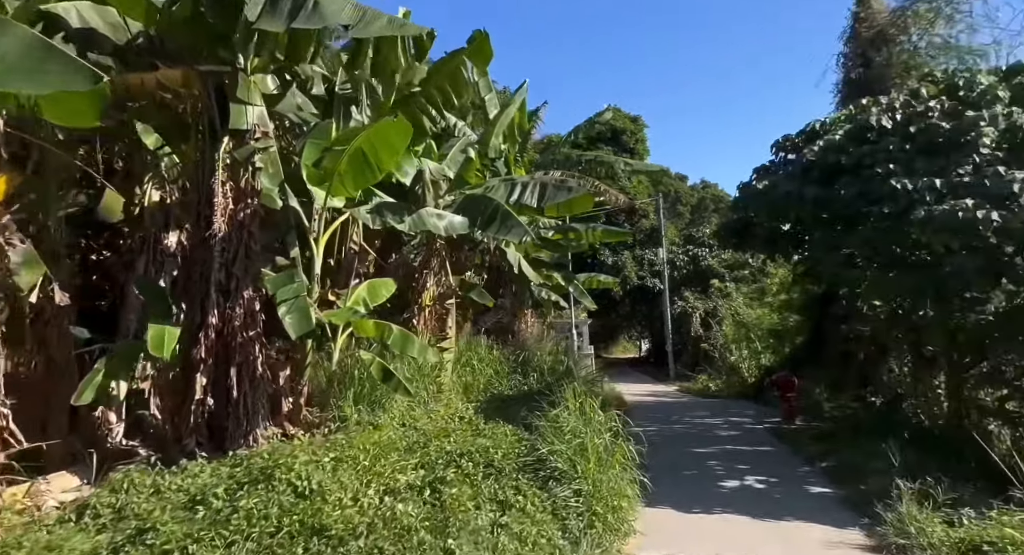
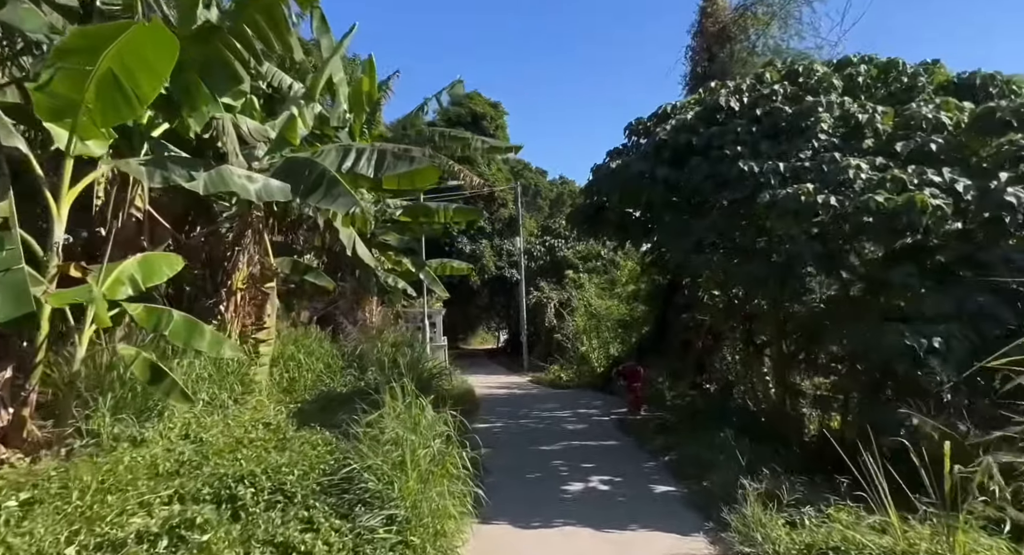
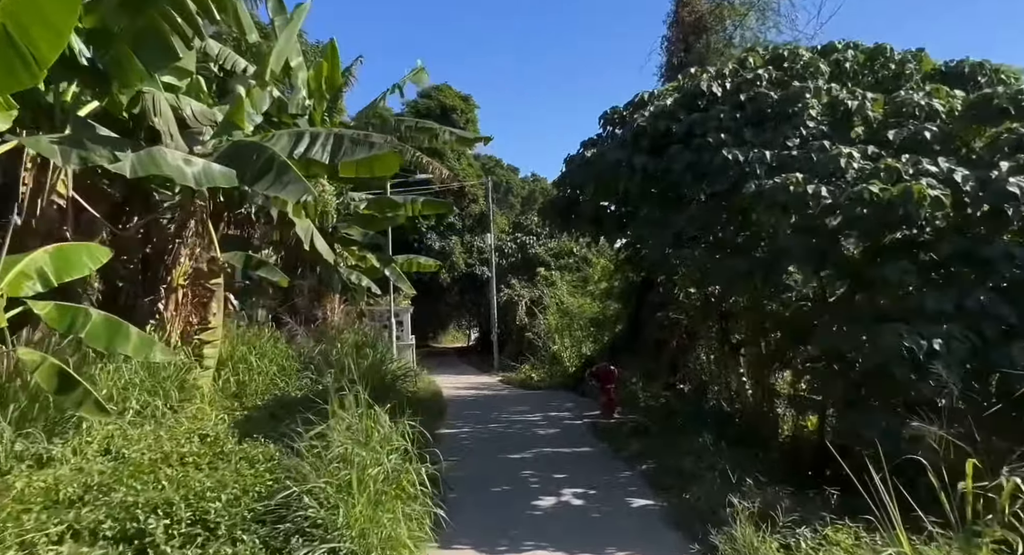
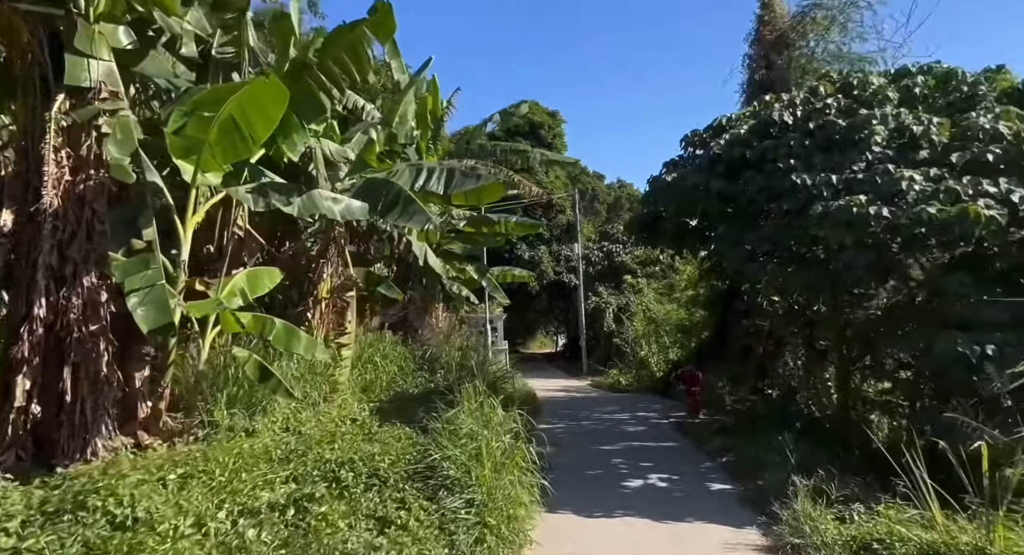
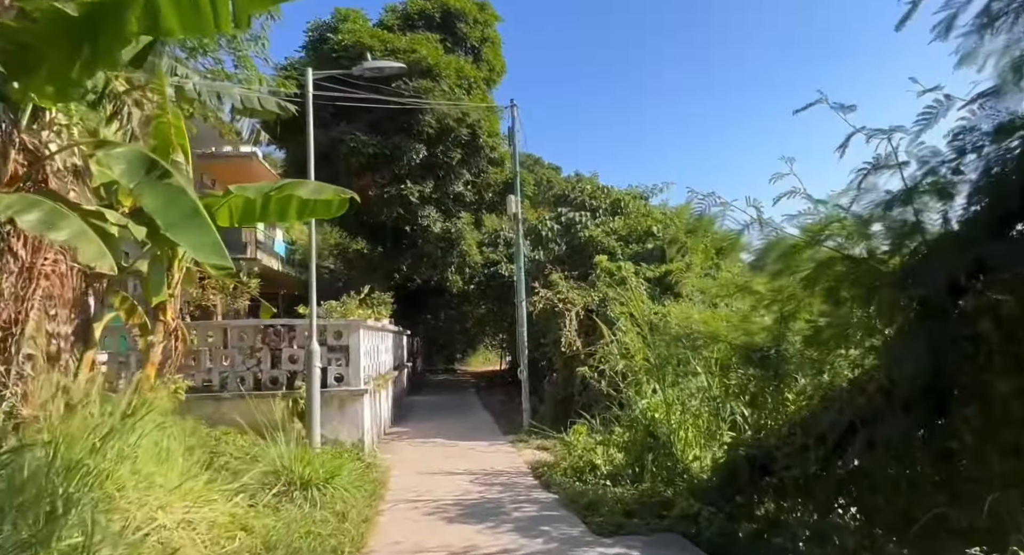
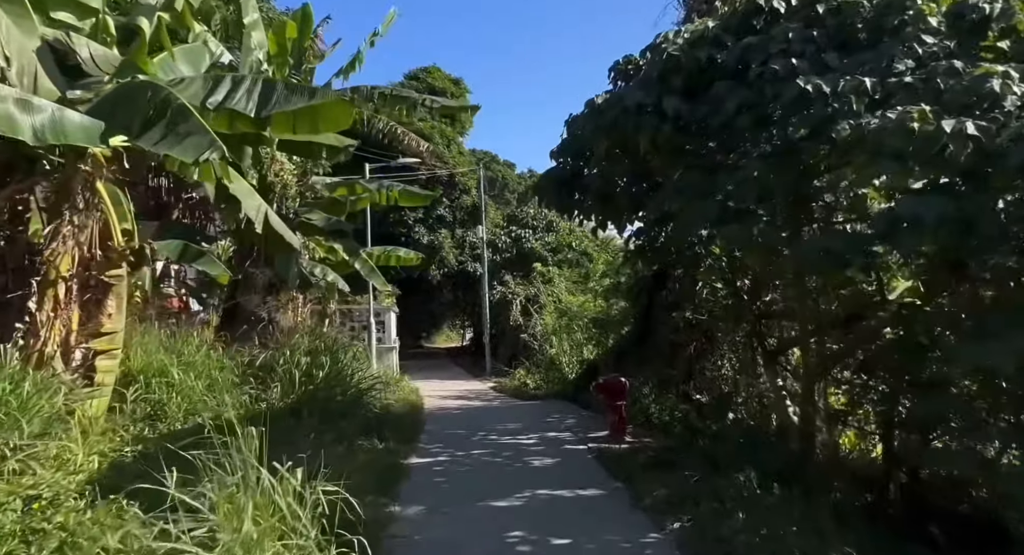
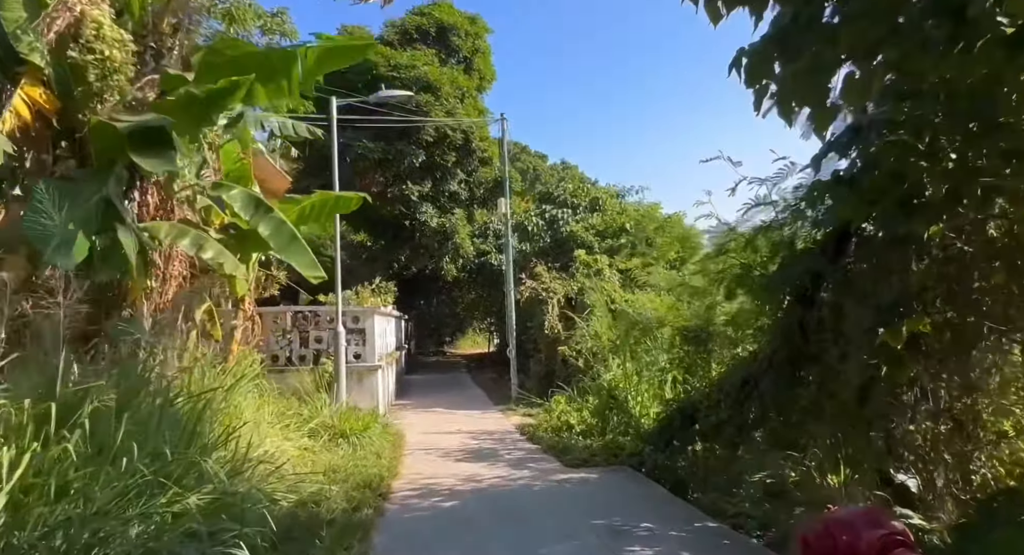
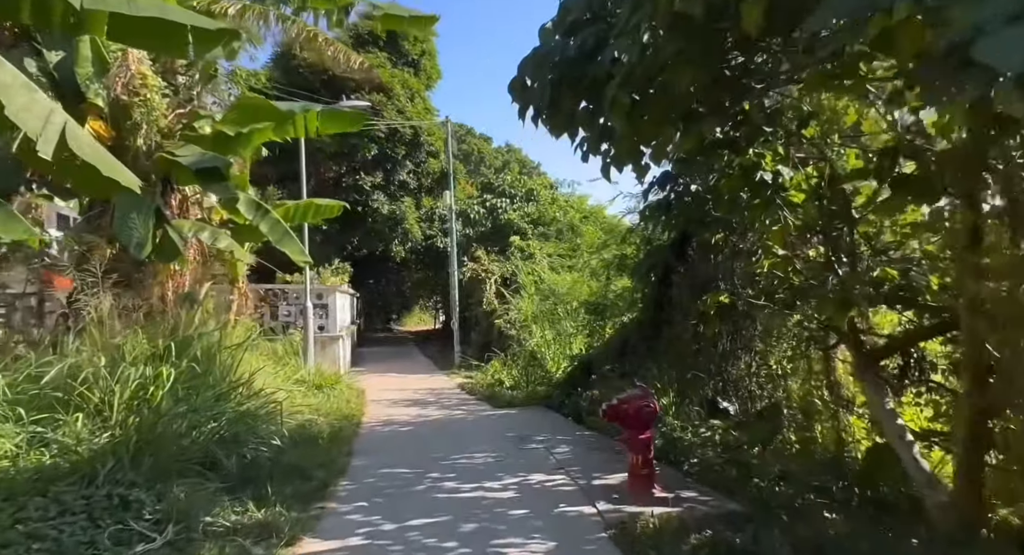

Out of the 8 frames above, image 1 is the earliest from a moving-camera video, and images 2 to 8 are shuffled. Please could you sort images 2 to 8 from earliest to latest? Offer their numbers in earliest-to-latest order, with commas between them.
4, 2, 3, 6, 8, 7, 5
